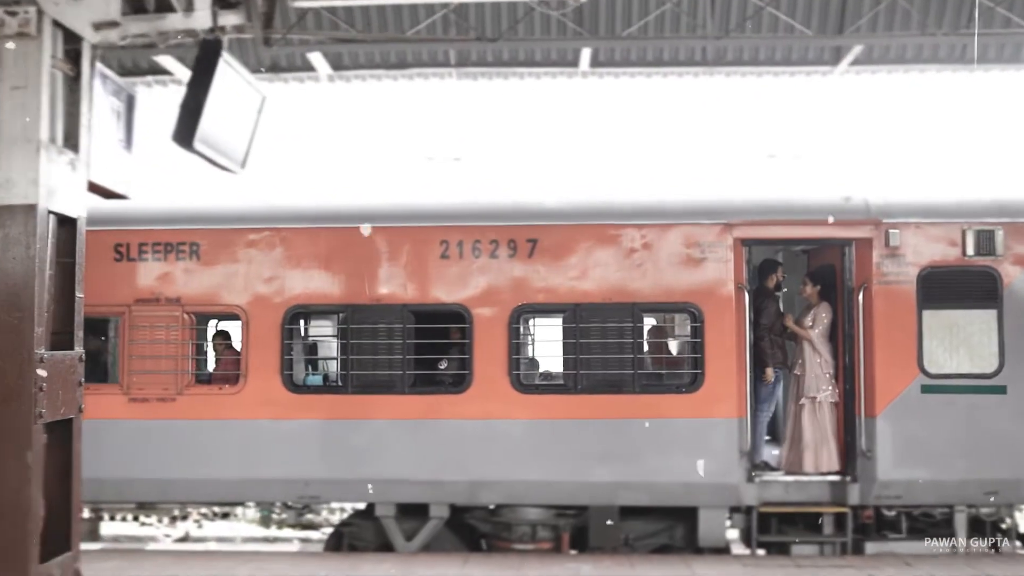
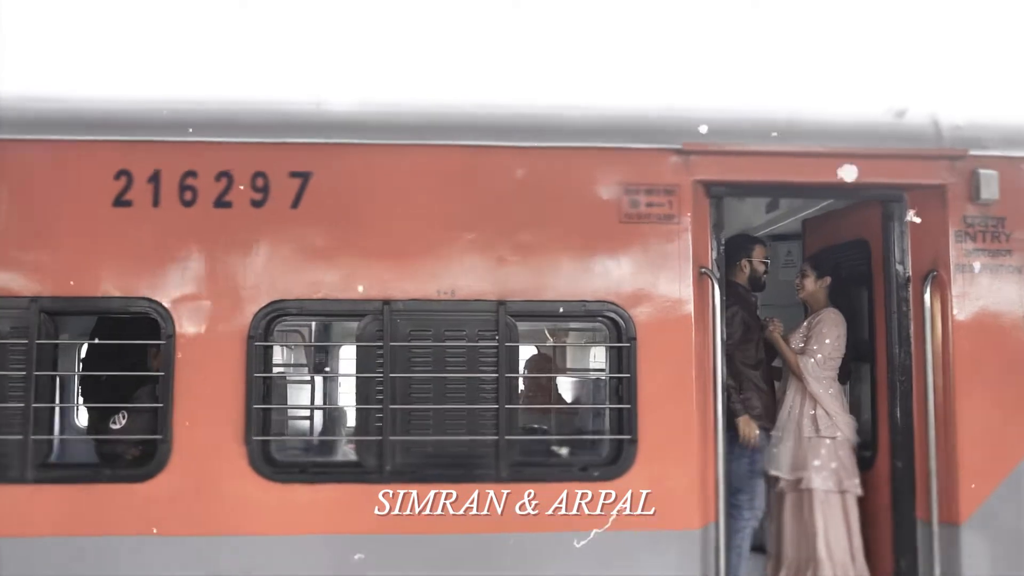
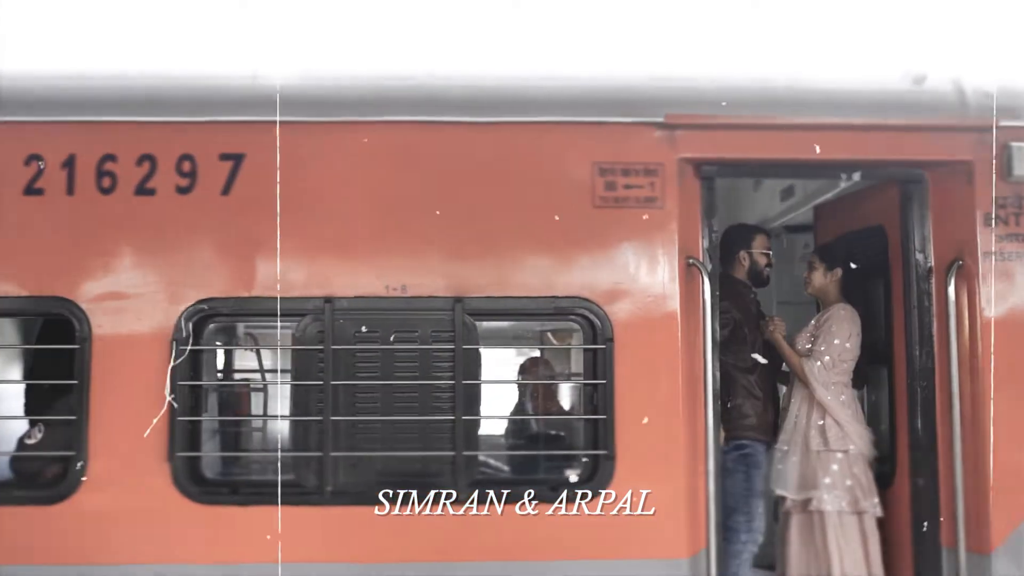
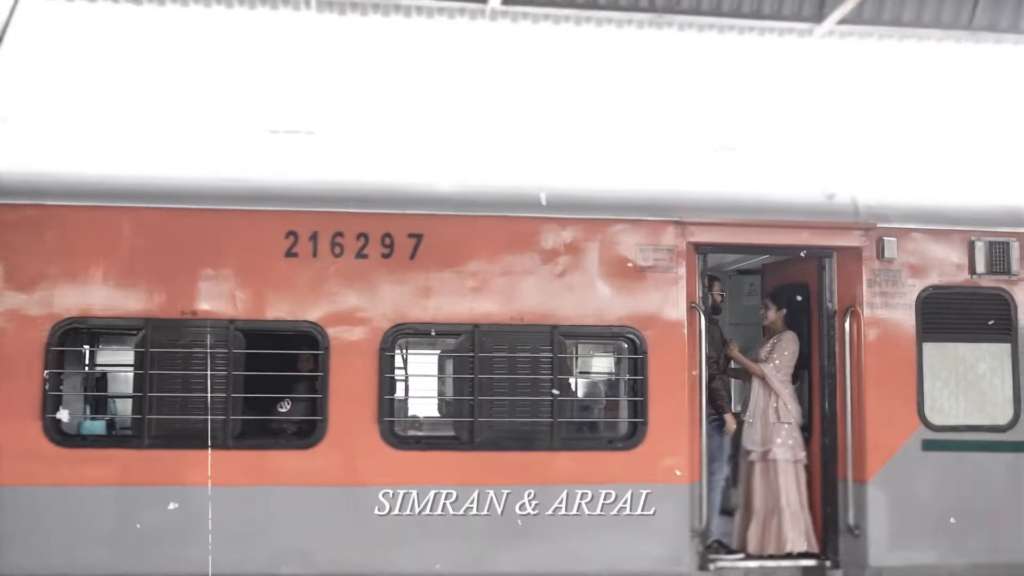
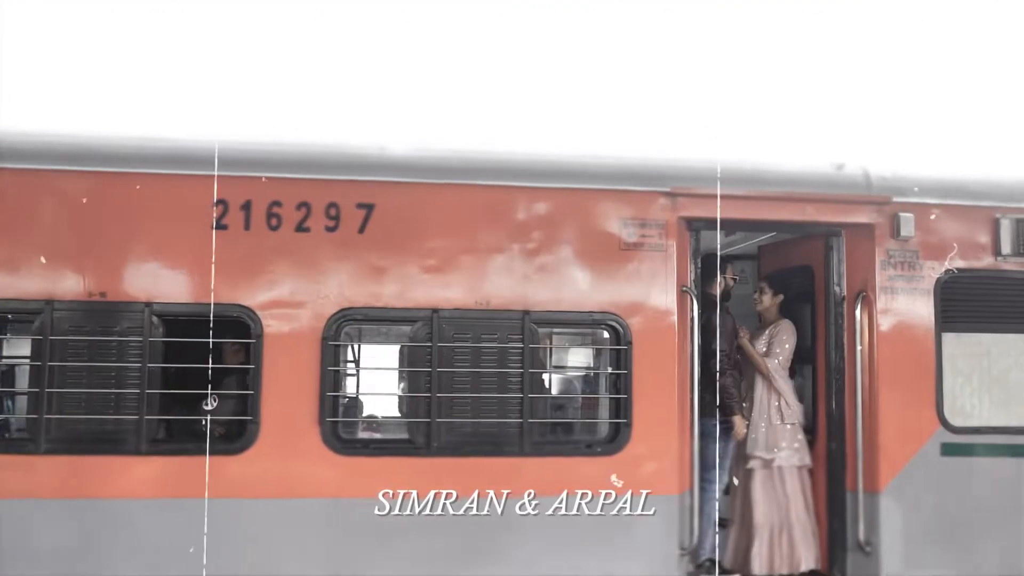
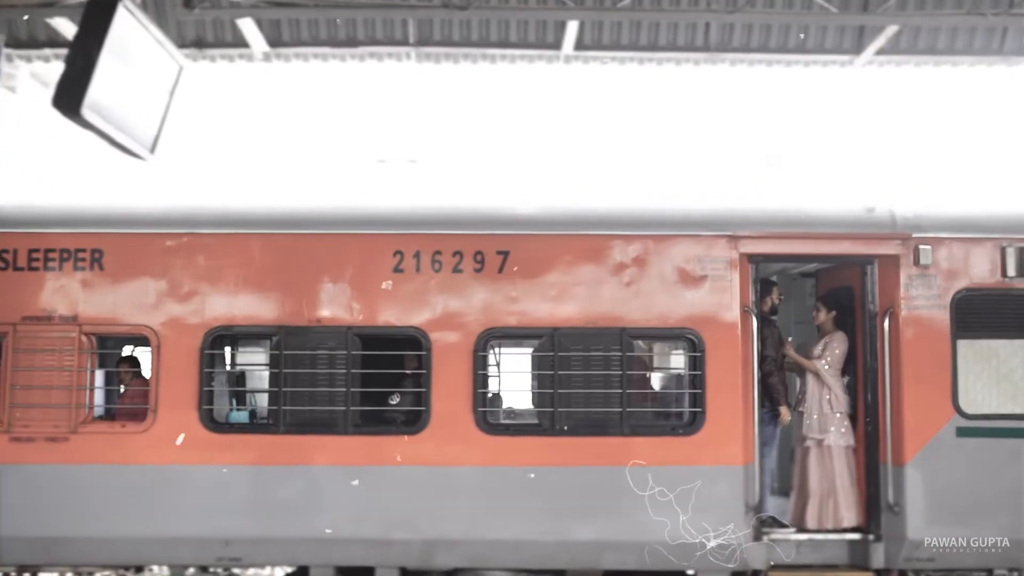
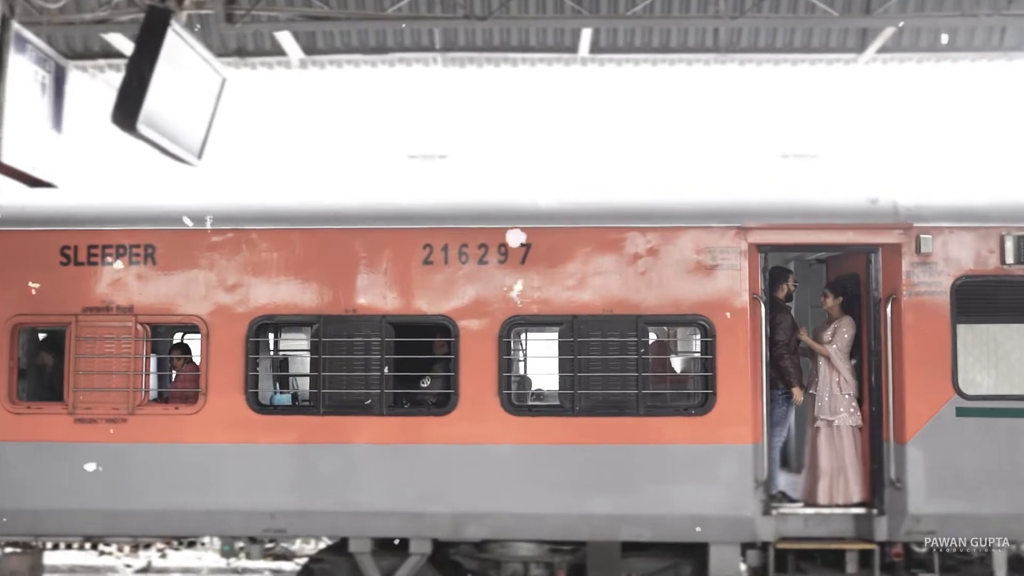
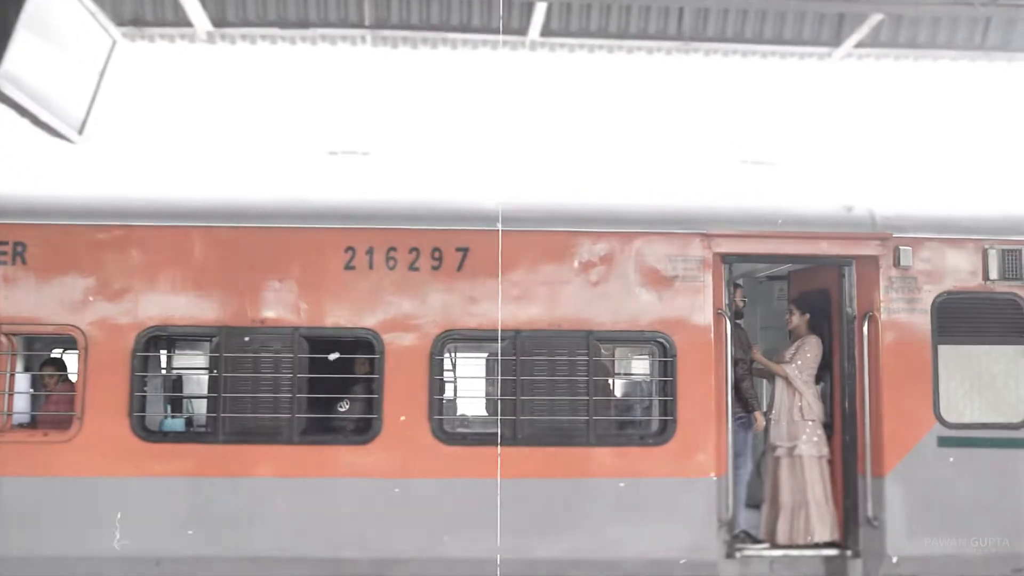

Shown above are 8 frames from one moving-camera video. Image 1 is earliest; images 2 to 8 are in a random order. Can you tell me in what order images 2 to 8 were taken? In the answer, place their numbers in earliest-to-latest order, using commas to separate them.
7, 6, 8, 4, 5, 2, 3
